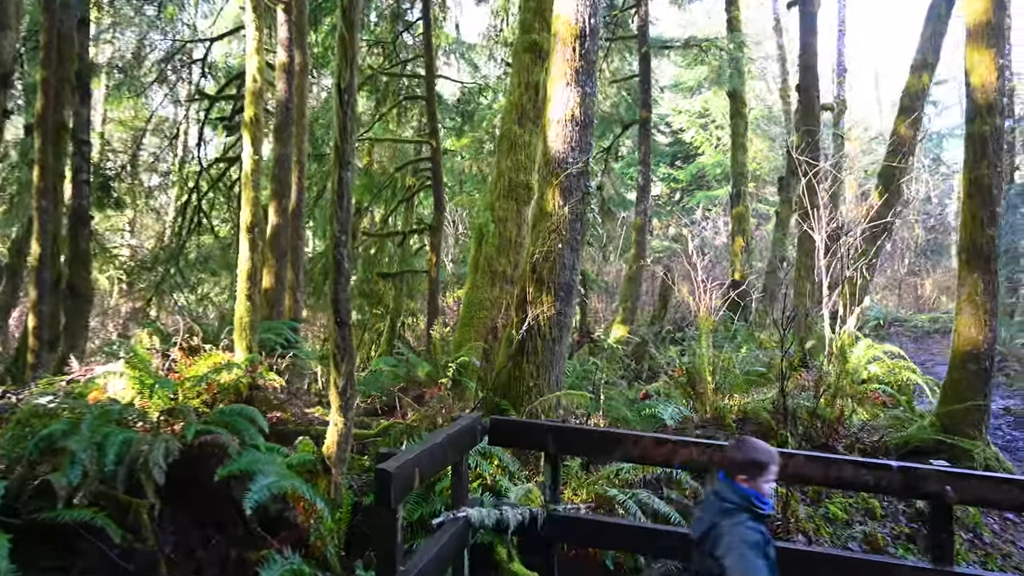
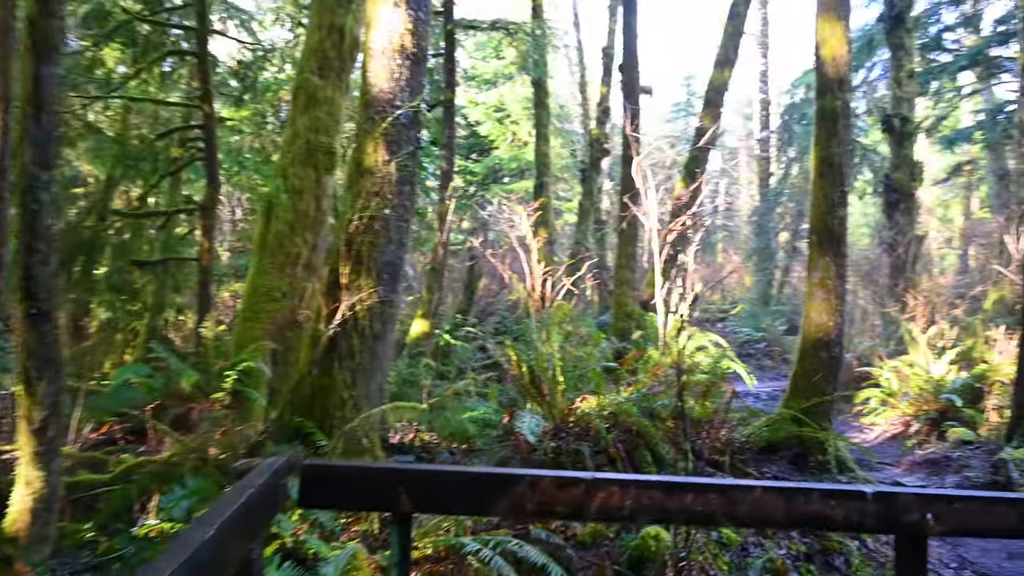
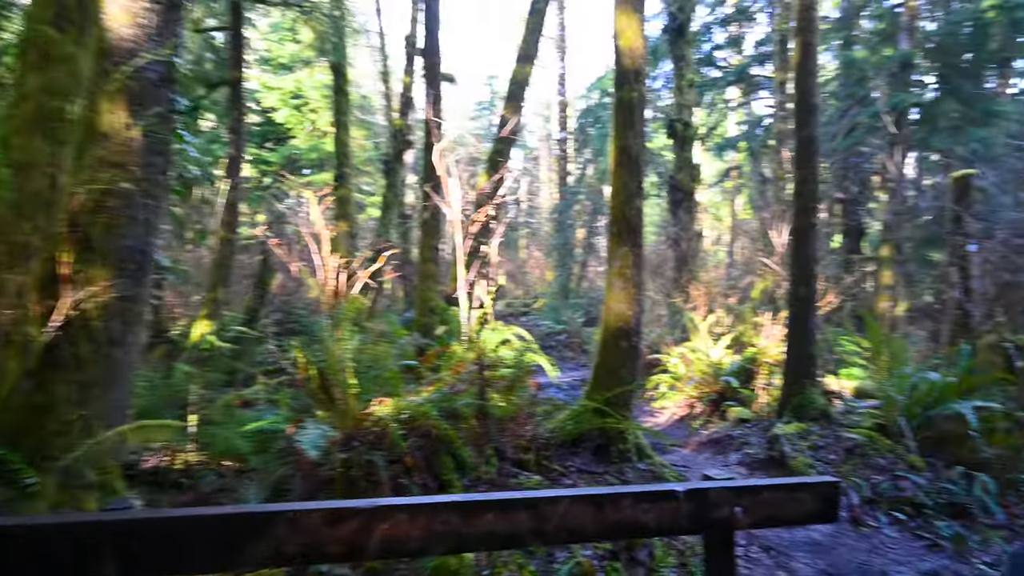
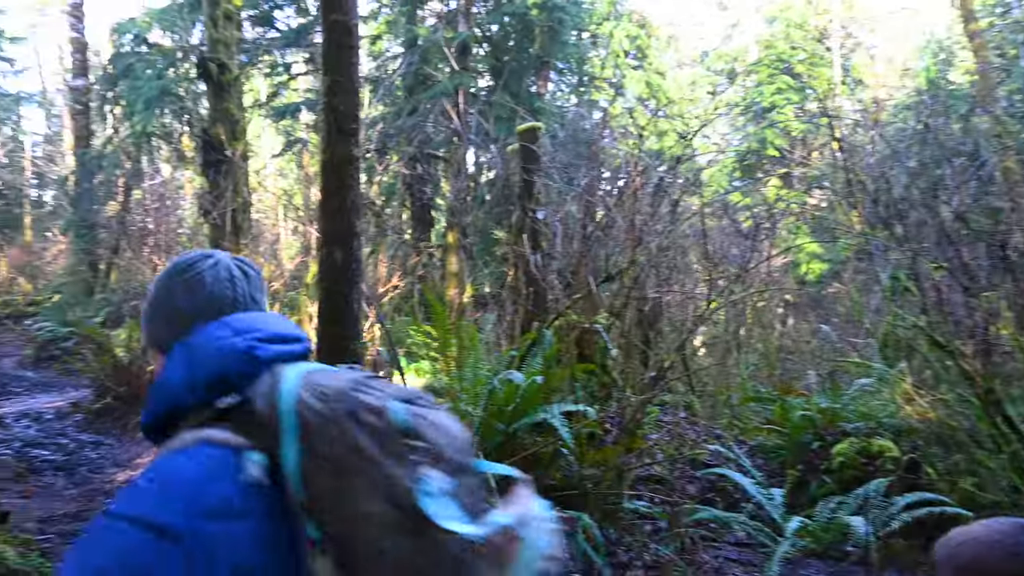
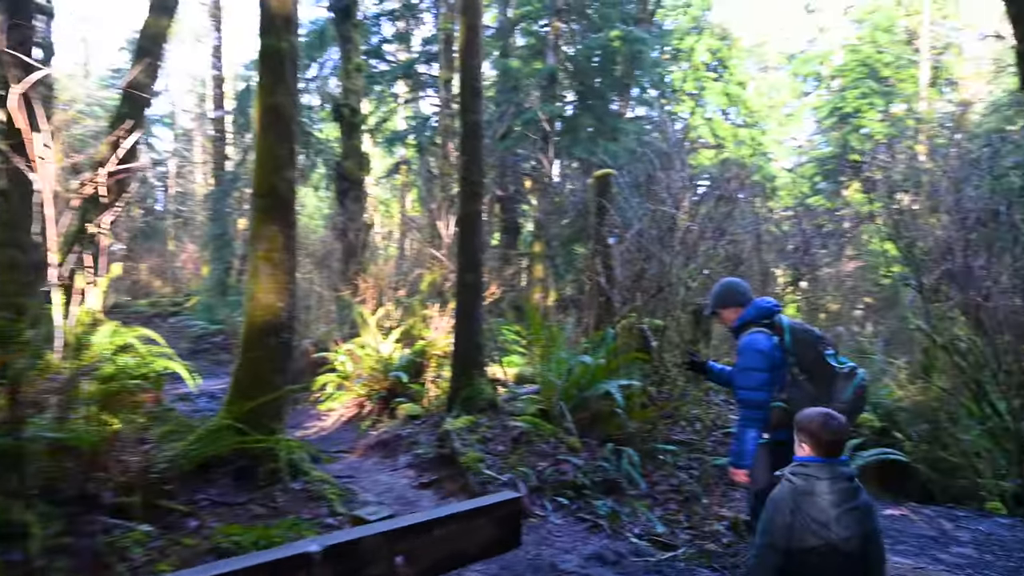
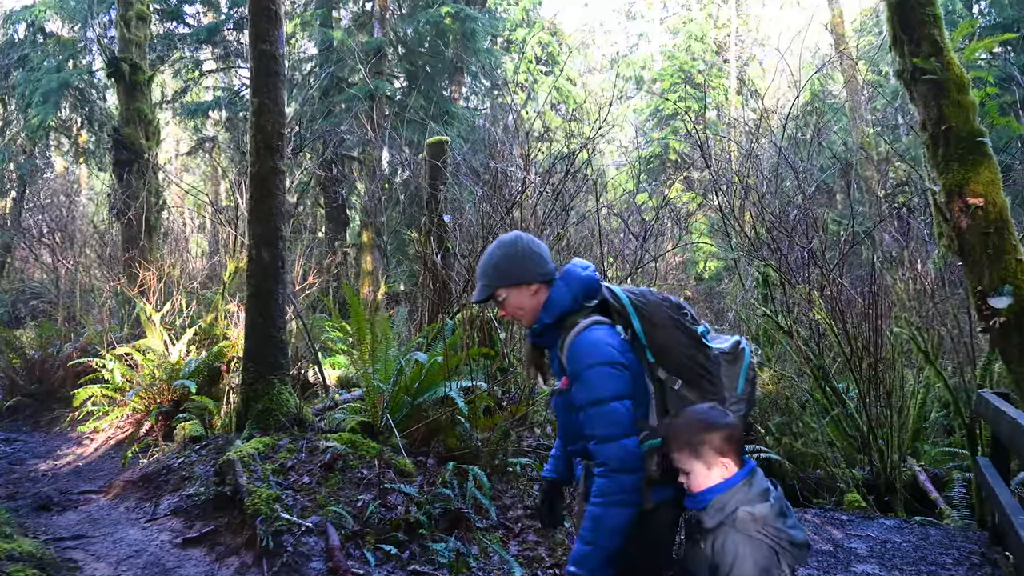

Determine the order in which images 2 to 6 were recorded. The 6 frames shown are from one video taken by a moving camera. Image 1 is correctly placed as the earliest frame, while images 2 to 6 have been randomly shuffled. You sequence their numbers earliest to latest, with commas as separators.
2, 3, 5, 6, 4
